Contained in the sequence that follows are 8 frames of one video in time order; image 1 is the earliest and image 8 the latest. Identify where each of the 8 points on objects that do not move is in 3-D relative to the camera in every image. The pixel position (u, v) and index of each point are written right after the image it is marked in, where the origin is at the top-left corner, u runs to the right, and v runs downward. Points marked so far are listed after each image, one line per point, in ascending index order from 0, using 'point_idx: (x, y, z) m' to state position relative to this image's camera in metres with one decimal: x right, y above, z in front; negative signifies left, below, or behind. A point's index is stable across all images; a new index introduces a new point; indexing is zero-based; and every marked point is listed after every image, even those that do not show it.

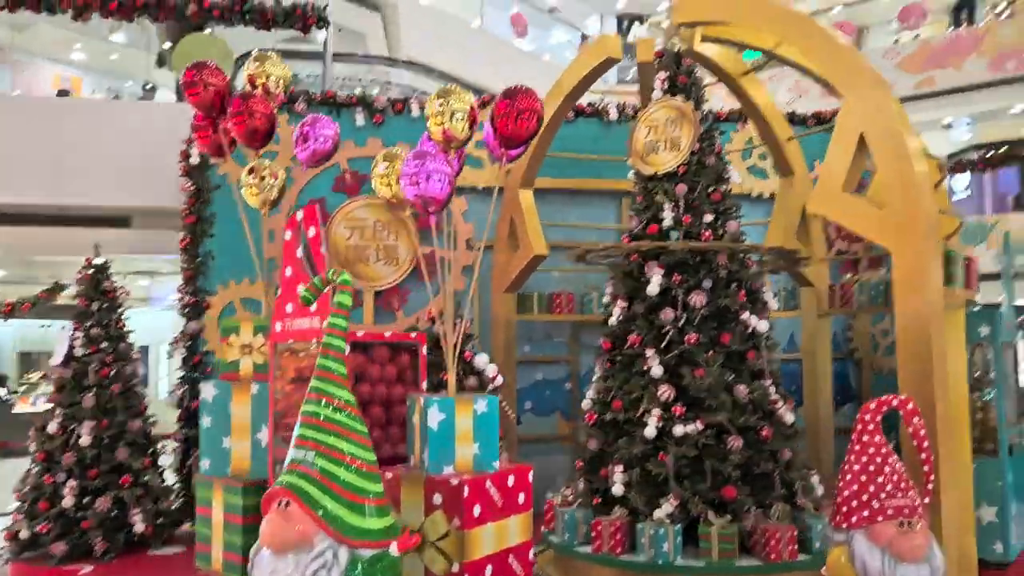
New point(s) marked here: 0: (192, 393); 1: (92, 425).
0: (-2.2, -0.7, +5.6) m
1: (-2.5, -0.8, +4.9) m
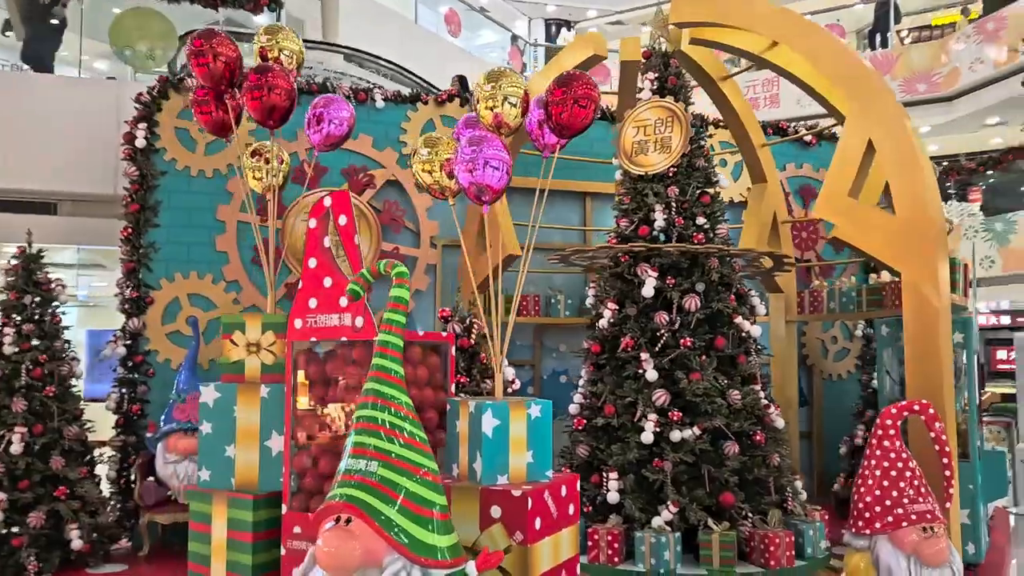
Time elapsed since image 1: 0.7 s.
0: (-2.4, -0.7, +5.1) m
1: (-2.6, -0.8, +4.4) m
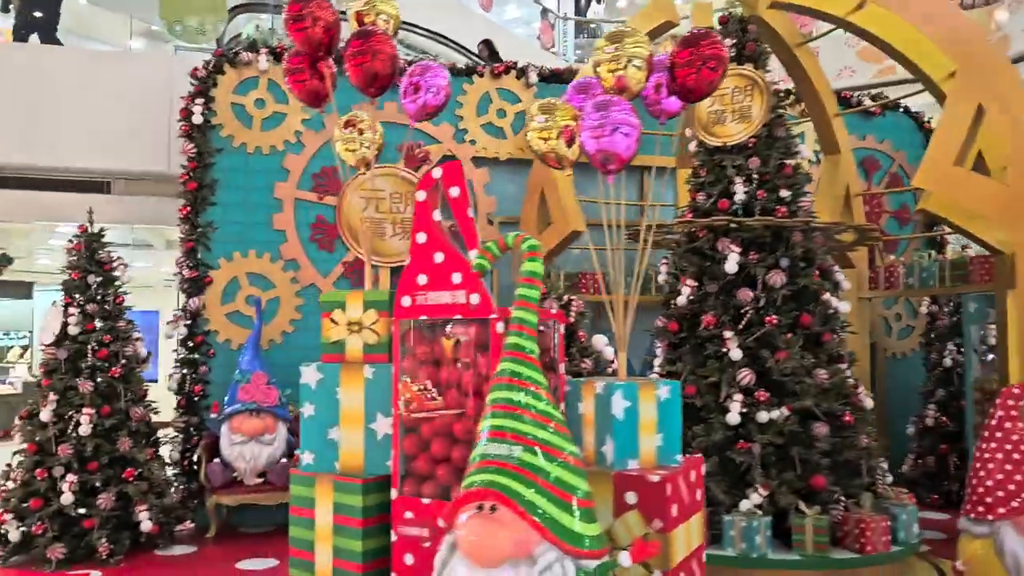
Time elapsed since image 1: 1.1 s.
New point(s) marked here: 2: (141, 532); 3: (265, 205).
0: (-2.0, -0.5, +5.0) m
1: (-2.2, -0.7, +4.4) m
2: (-2.0, -1.3, +4.5) m
3: (-1.6, +0.5, +5.3) m
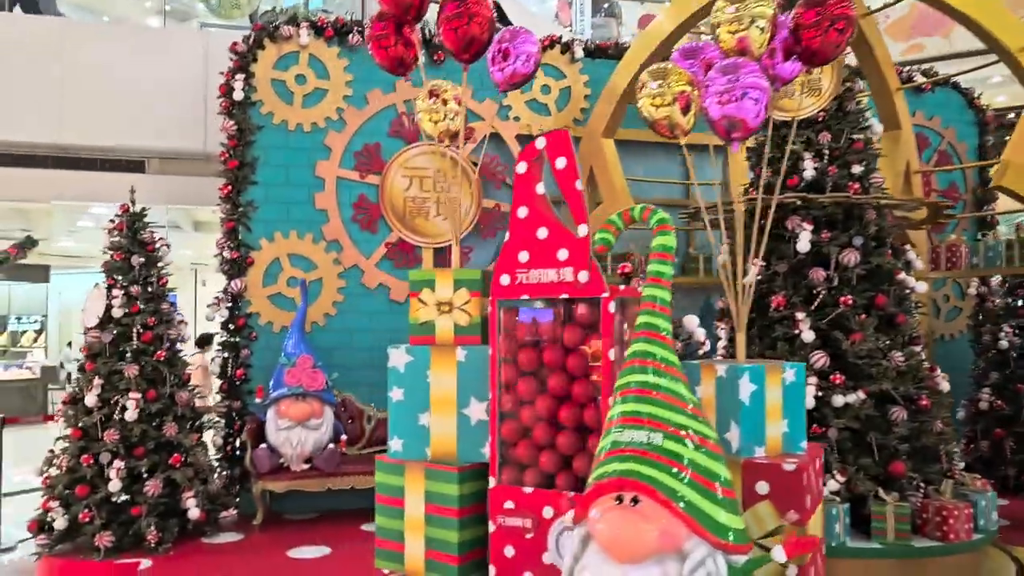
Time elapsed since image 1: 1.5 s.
0: (-1.7, -0.4, +4.9) m
1: (-1.9, -0.6, +4.3) m
2: (-1.7, -1.2, +4.4) m
3: (-1.3, +0.7, +5.2) m
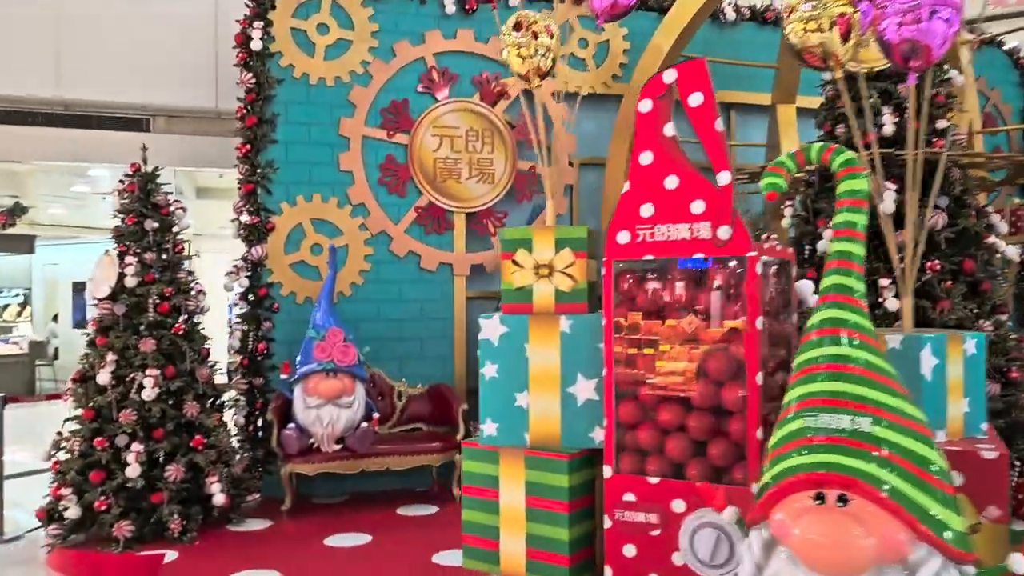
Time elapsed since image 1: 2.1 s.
0: (-1.4, -0.2, +4.6) m
1: (-1.7, -0.4, +3.9) m
2: (-1.5, -1.1, +4.0) m
3: (-1.0, +0.8, +4.8) m
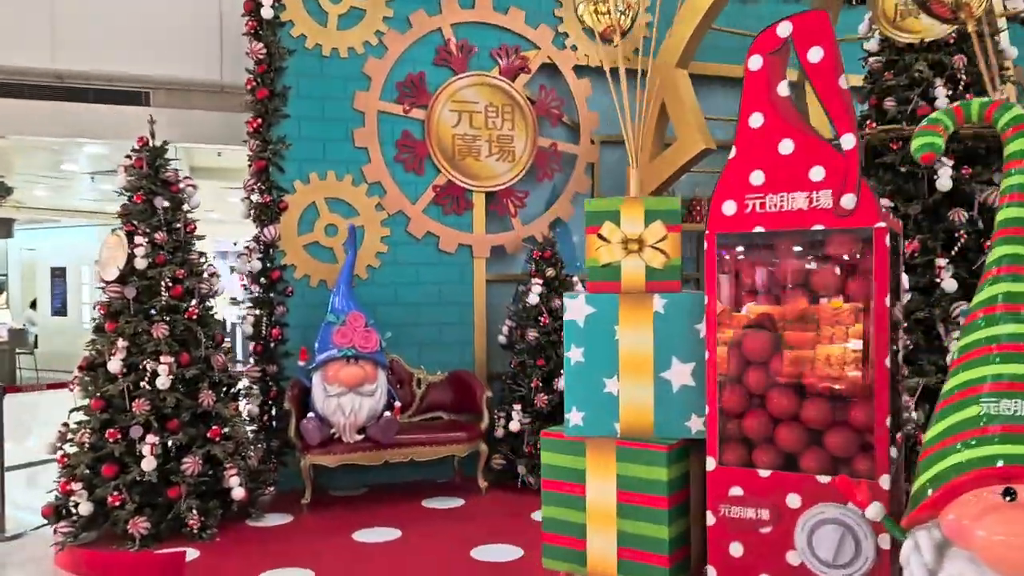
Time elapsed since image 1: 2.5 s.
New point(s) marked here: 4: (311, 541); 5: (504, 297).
0: (-1.3, -0.2, +4.3) m
1: (-1.5, -0.3, +3.7) m
2: (-1.3, -1.0, +3.8) m
3: (-0.9, +0.9, +4.5) m
4: (-0.9, -1.1, +3.6) m
5: (-0.1, 0.0, +4.9) m
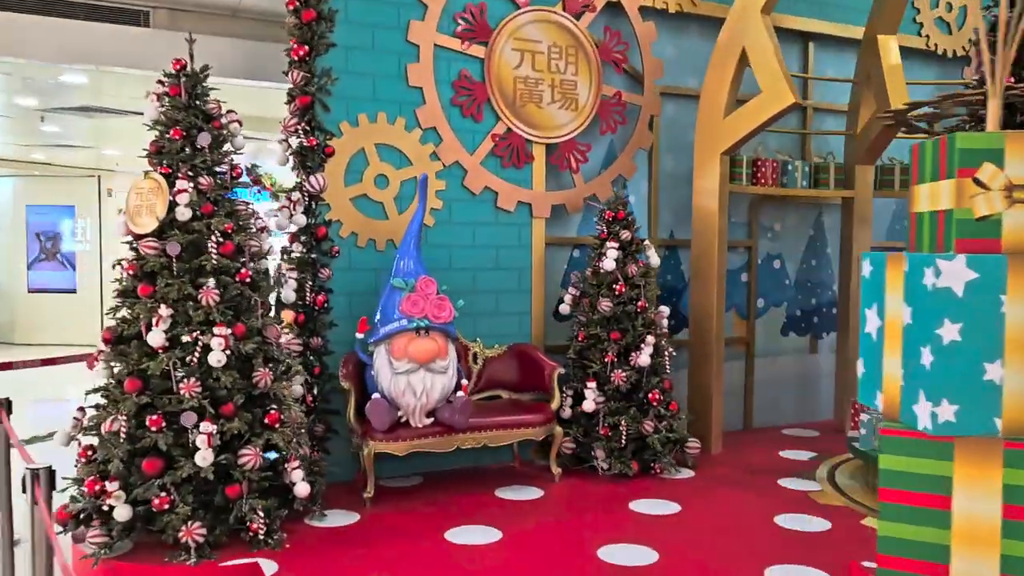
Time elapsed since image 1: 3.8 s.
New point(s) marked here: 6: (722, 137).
0: (-0.9, 0.0, +3.7) m
1: (-1.0, -0.2, +3.0) m
2: (-0.9, -0.8, +3.2) m
3: (-0.5, +1.1, +3.9) m
4: (-0.4, -1.0, +3.1) m
5: (+0.3, +0.1, +4.4) m
6: (+1.1, +0.8, +4.4) m
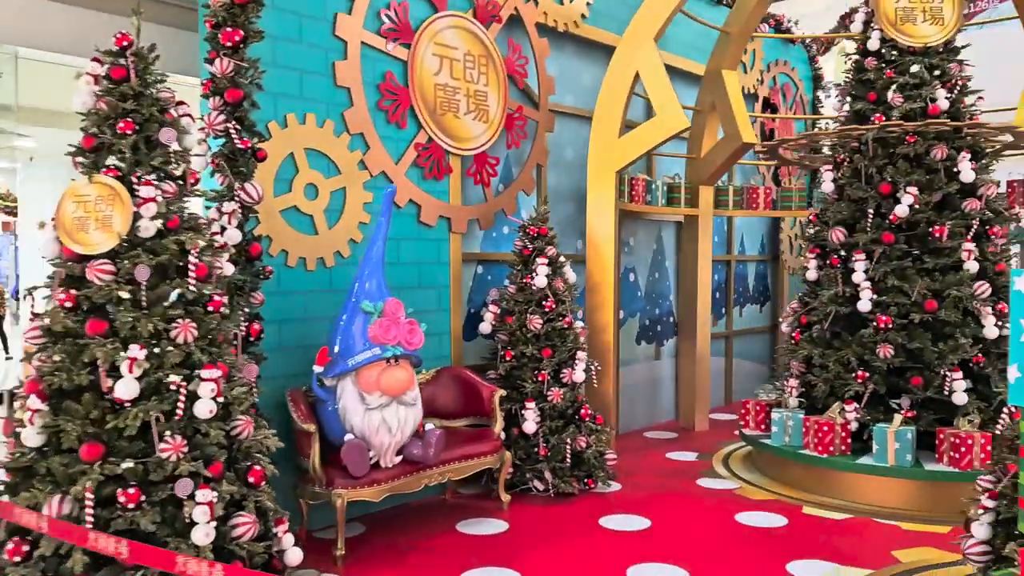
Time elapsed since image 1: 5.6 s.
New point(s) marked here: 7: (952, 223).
0: (-1.0, -0.1, +3.1) m
1: (-0.9, -0.3, +2.4) m
2: (-0.8, -0.9, +2.7) m
3: (-0.8, +1.0, +3.5) m
4: (-0.3, -1.1, +2.7) m
5: (-0.2, 0.0, +4.2) m
6: (+0.6, +0.7, +4.6) m
7: (+2.1, +0.3, +3.9) m
